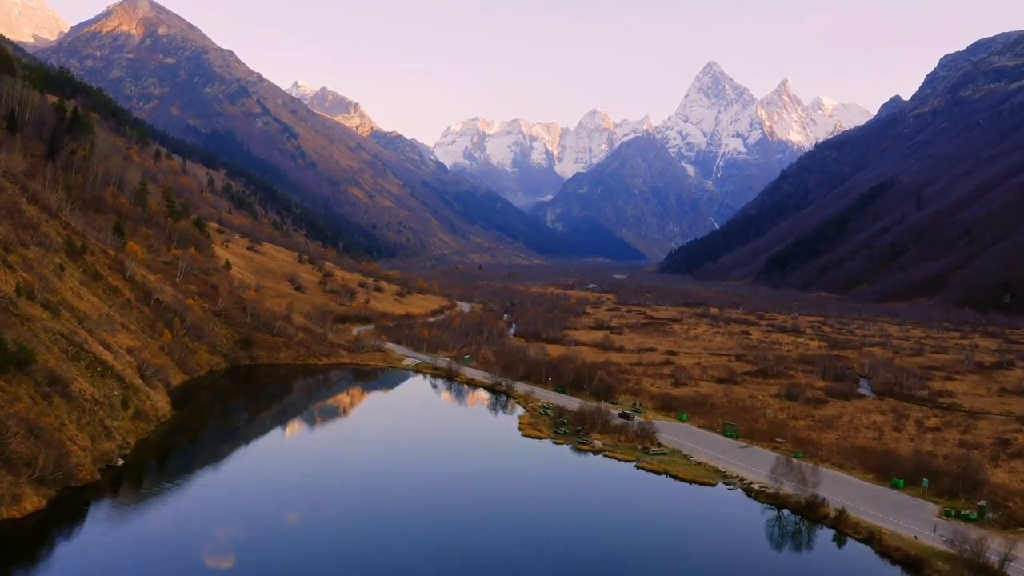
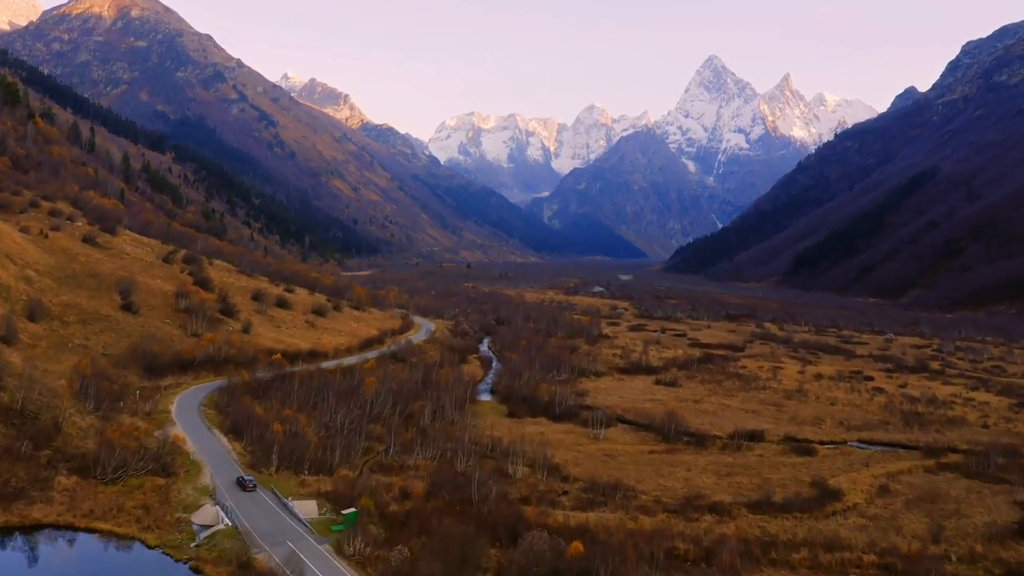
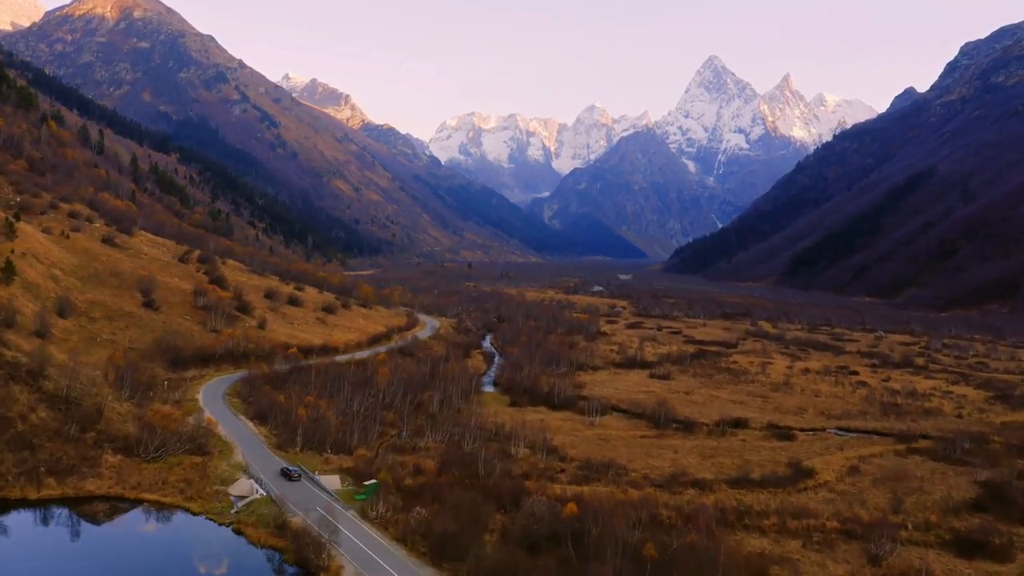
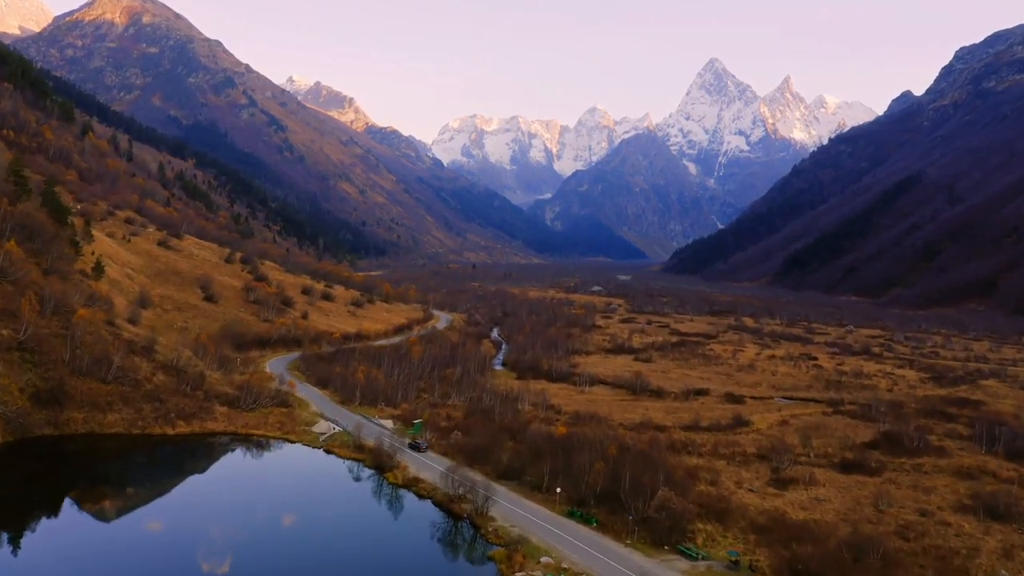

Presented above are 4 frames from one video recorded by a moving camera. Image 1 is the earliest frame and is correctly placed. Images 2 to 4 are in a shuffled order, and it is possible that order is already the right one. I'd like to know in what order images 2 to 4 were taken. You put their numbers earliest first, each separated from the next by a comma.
4, 3, 2
